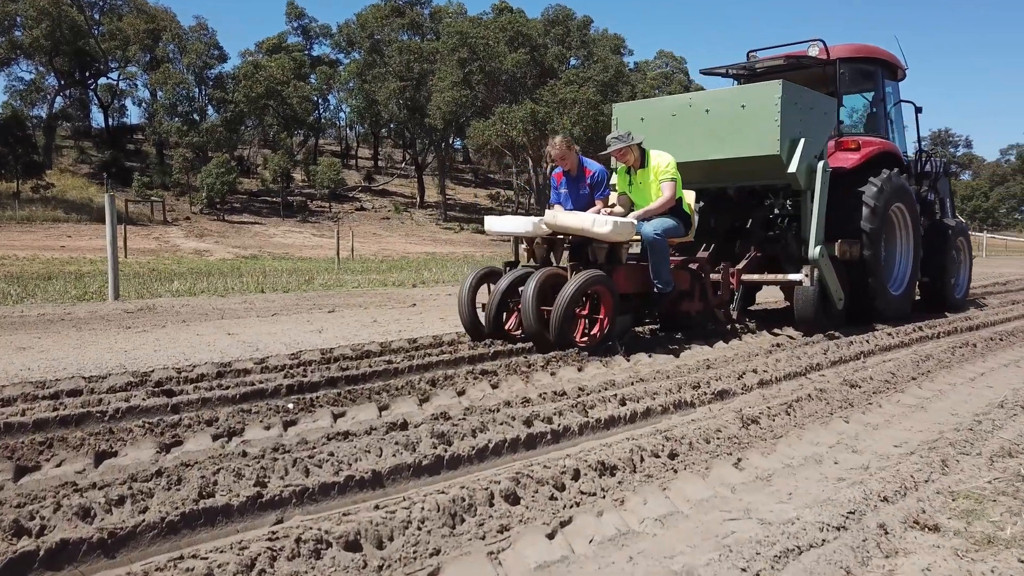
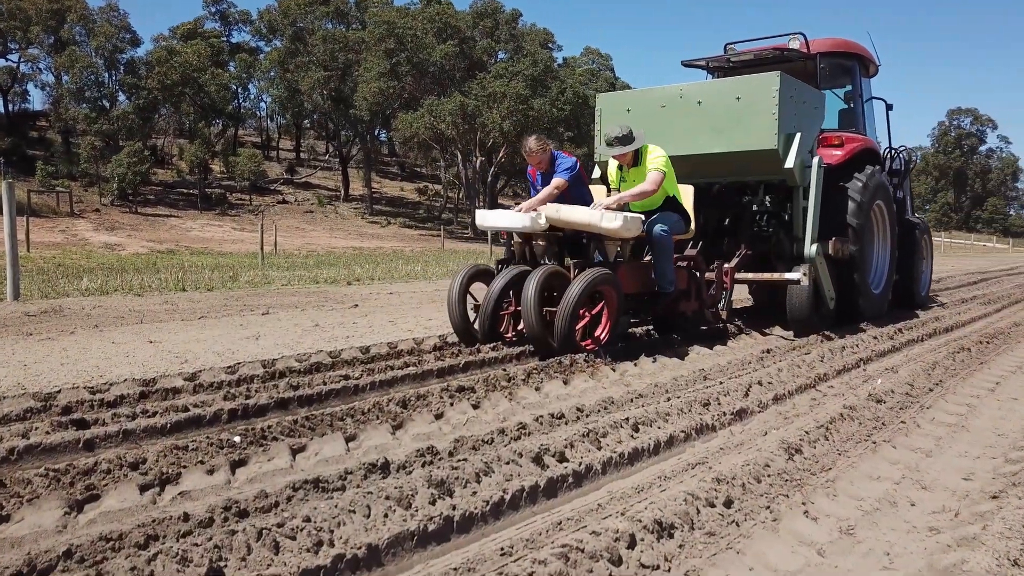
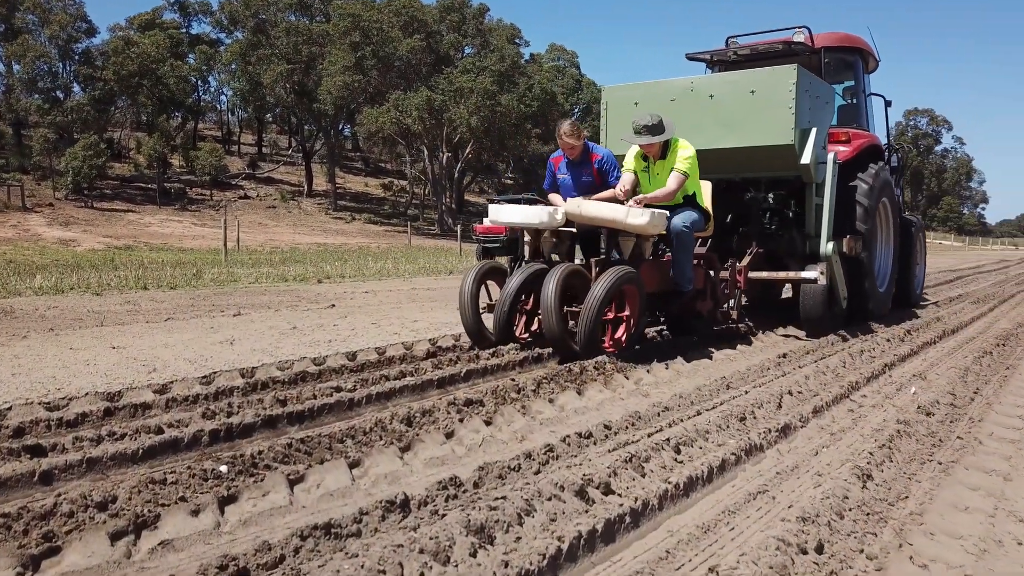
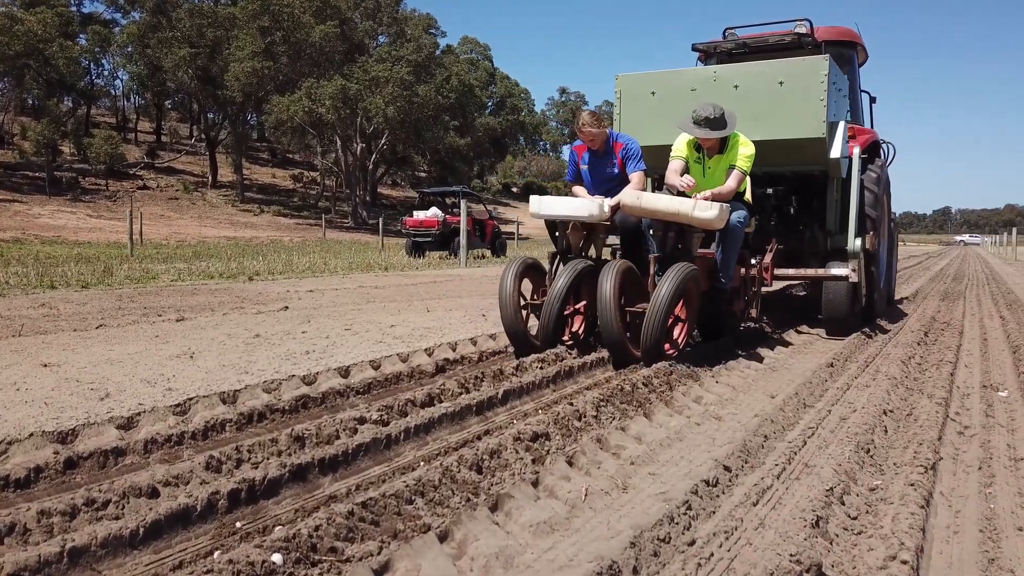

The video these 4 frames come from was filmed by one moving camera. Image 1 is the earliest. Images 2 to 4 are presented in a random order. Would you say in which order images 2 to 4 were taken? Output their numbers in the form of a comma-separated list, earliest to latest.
2, 3, 4
